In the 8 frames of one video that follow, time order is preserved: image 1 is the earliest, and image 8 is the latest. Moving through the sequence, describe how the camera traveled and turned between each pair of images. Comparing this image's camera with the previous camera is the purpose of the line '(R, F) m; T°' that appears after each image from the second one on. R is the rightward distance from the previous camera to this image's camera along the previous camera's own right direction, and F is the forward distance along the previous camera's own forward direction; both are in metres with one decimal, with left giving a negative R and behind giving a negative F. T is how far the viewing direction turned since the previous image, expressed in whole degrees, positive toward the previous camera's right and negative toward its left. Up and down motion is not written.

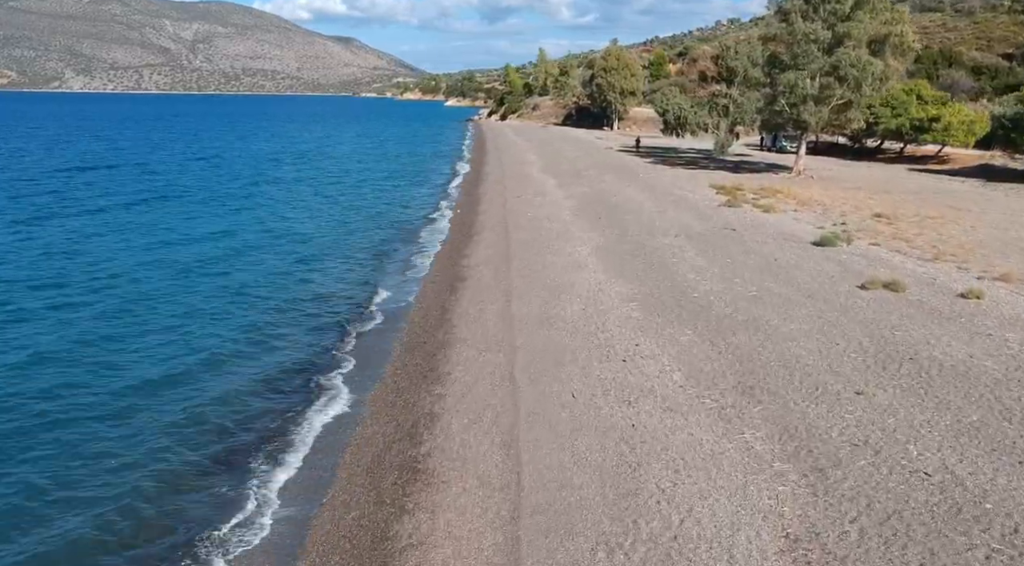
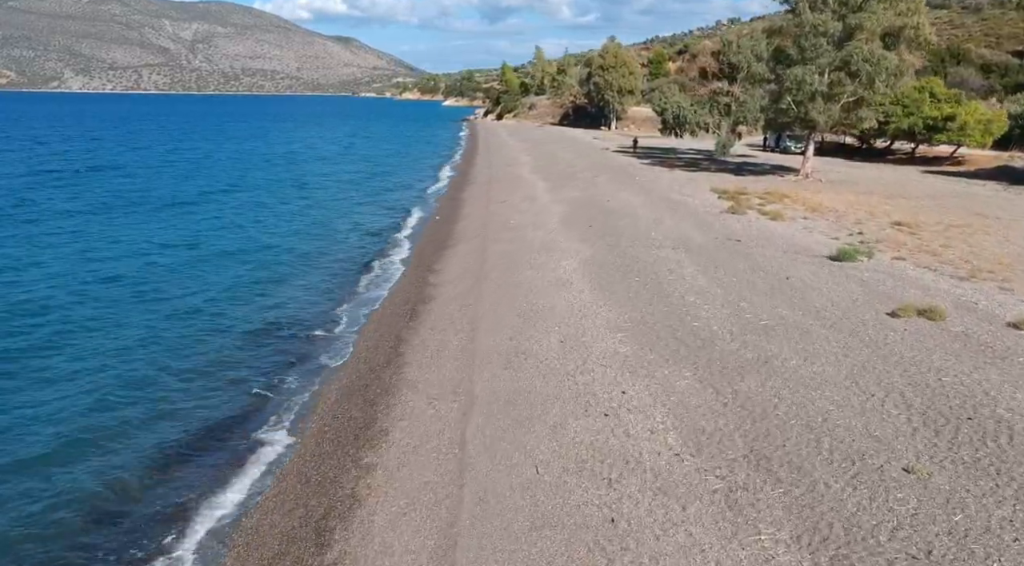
(+0.6, +2.4) m; 0°
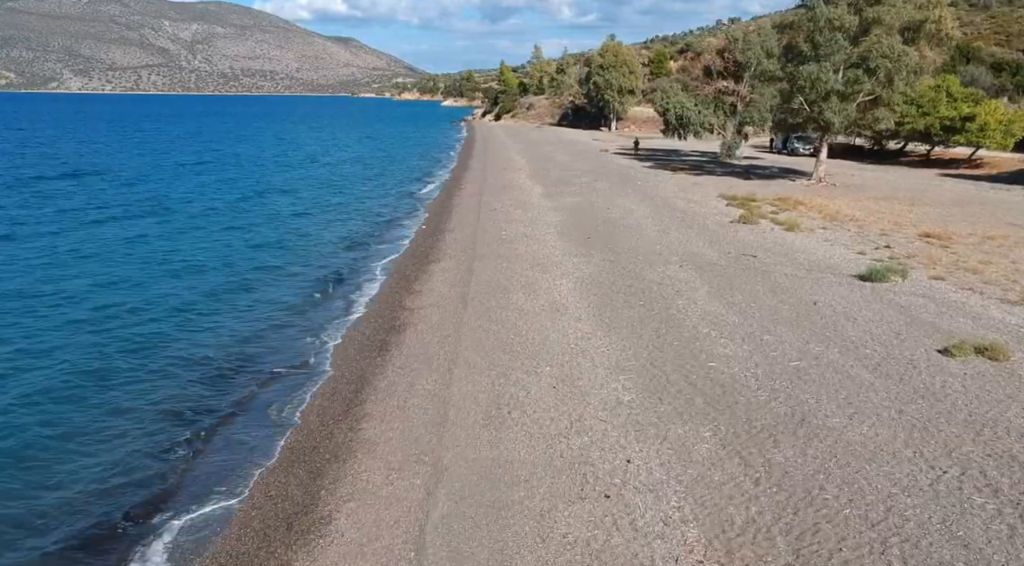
(+0.3, +2.1) m; 0°
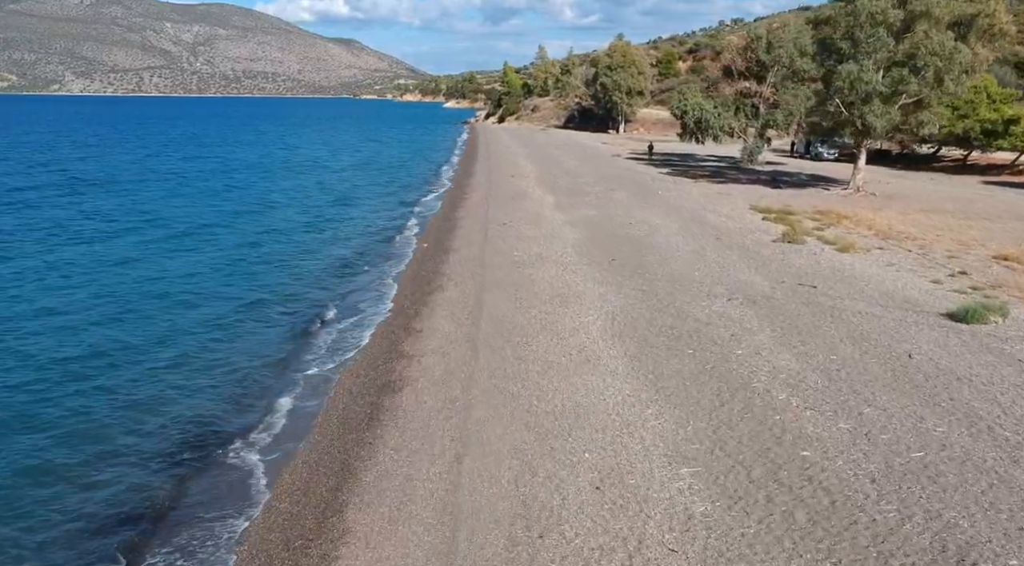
(-0.3, +2.7) m; 0°
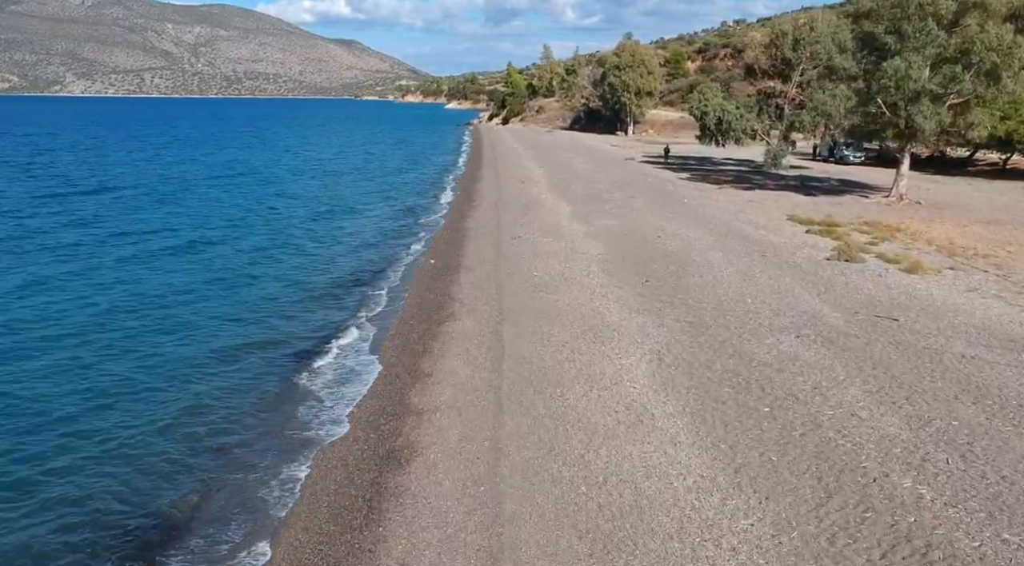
(-0.4, +2.4) m; 0°
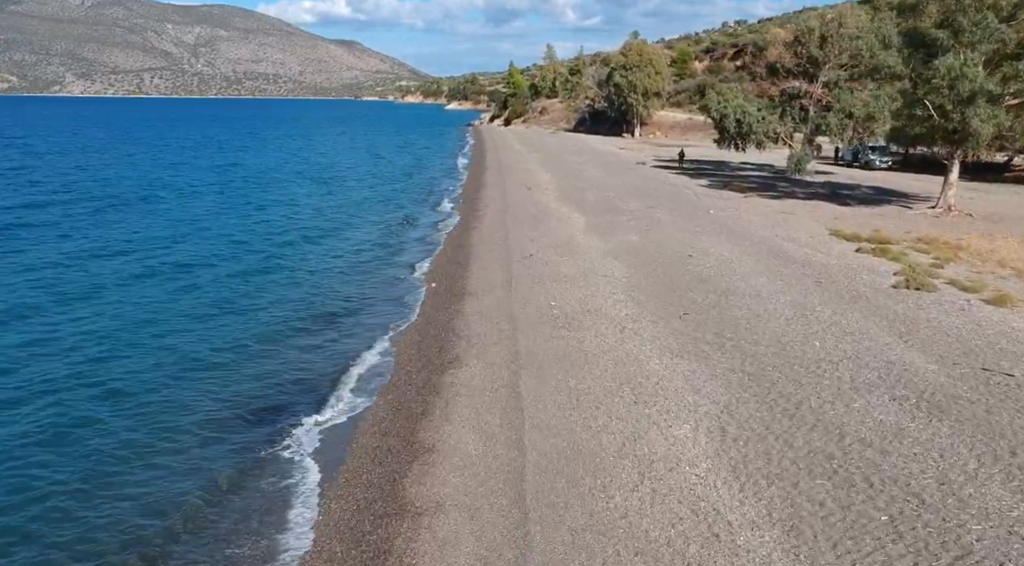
(-0.3, +2.5) m; 0°
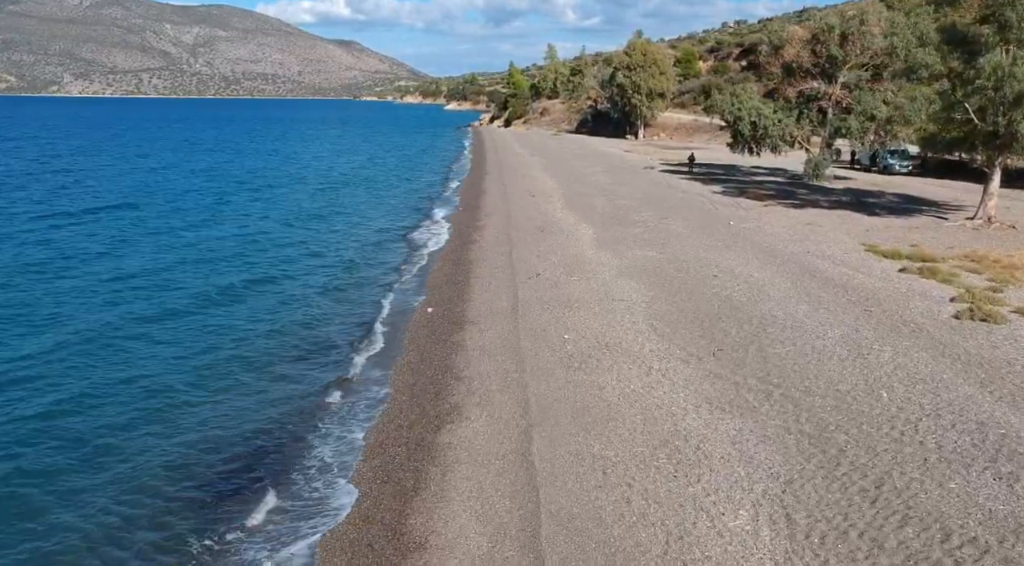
(-0.1, +1.9) m; 0°
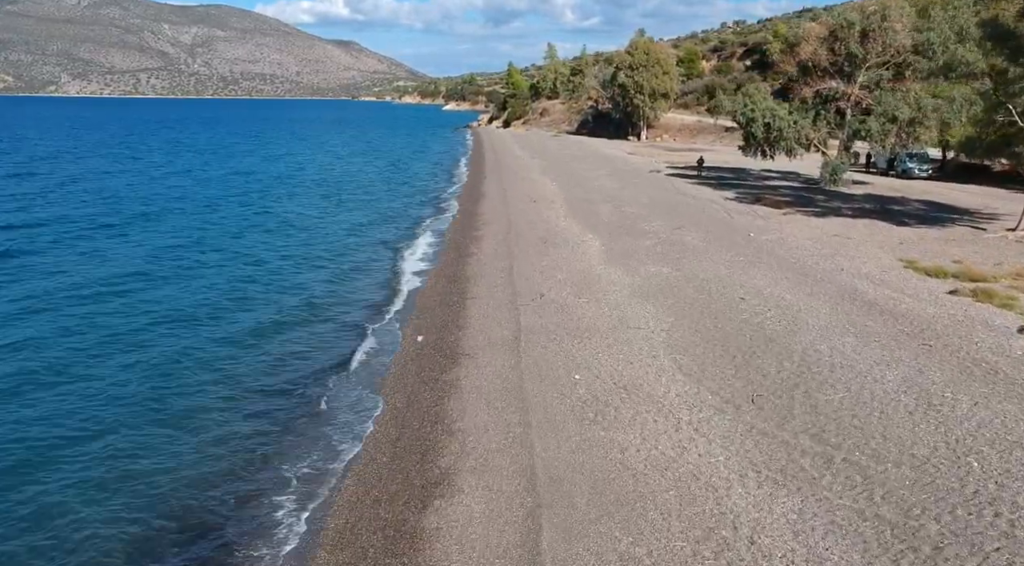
(-0.1, +2.0) m; 0°
